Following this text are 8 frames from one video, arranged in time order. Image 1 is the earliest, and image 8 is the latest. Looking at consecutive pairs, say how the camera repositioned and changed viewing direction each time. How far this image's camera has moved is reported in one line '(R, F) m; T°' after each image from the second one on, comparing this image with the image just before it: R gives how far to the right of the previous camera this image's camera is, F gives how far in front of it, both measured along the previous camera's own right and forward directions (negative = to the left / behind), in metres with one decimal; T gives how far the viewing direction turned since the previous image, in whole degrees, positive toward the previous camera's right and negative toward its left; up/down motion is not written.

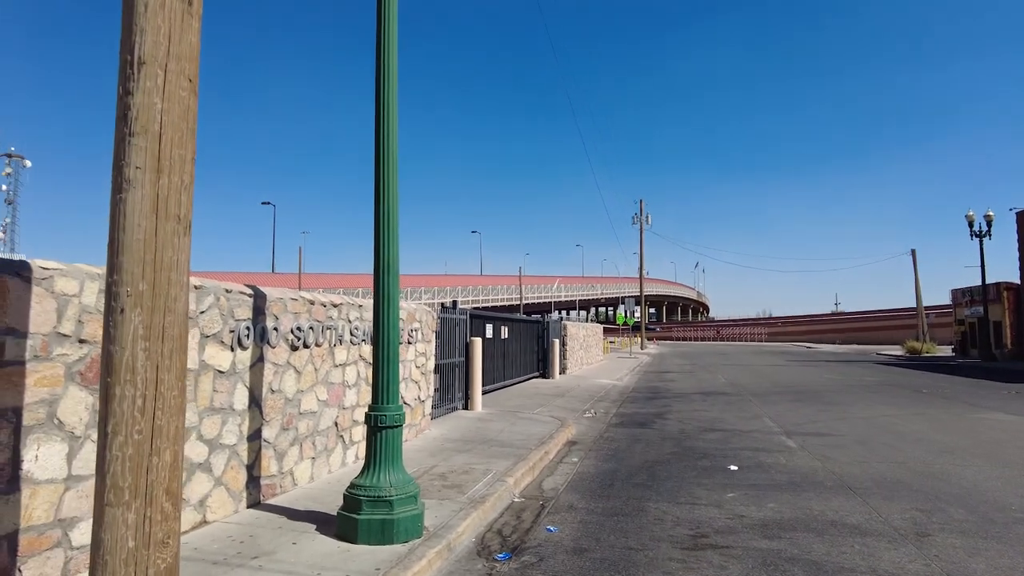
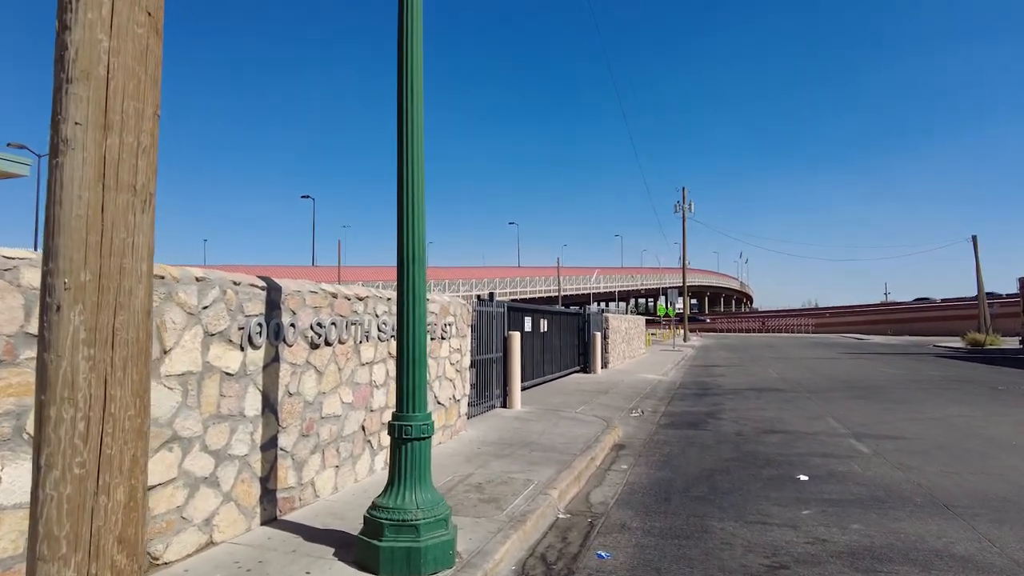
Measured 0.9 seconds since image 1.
(0.0, +0.8) m; -3°
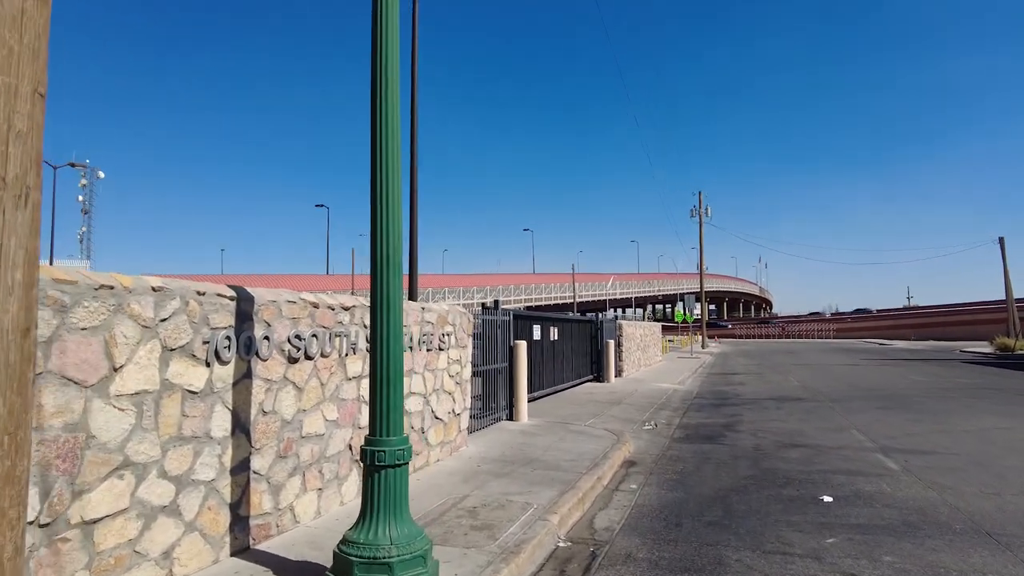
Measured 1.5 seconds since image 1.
(+0.2, +0.5) m; -1°
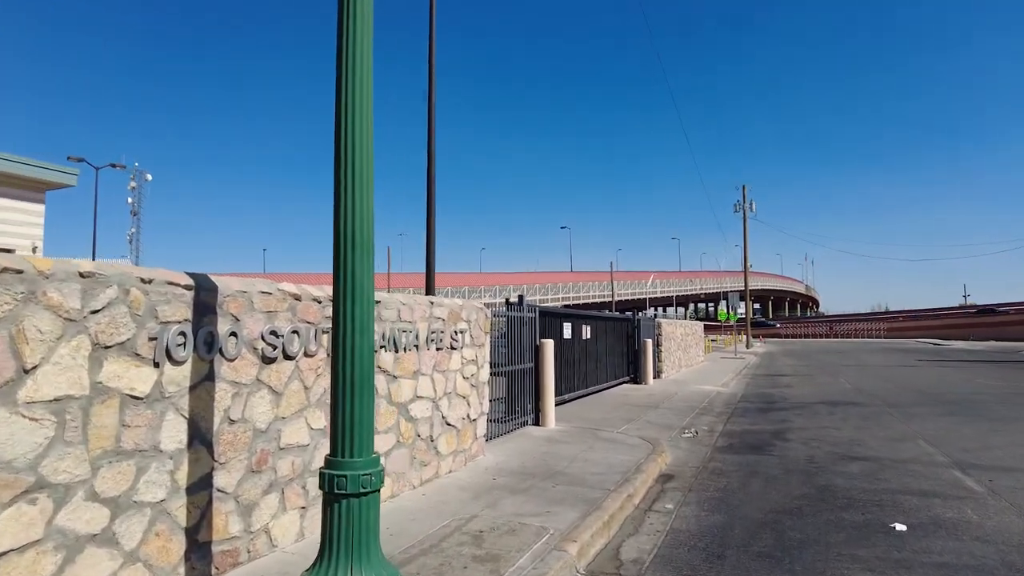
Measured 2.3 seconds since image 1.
(+0.2, +0.9) m; -3°
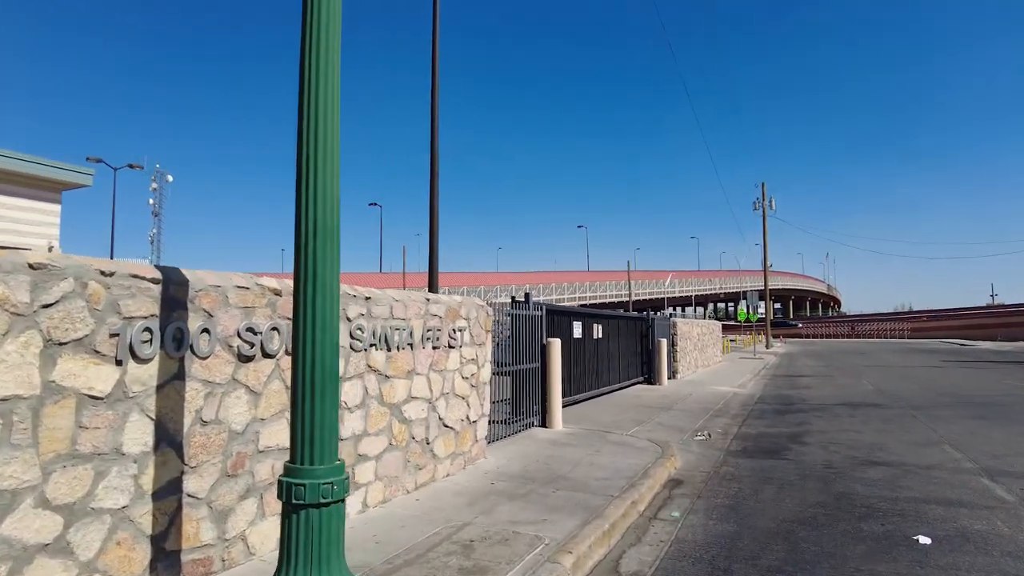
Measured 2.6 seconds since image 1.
(+0.2, +0.3) m; -2°
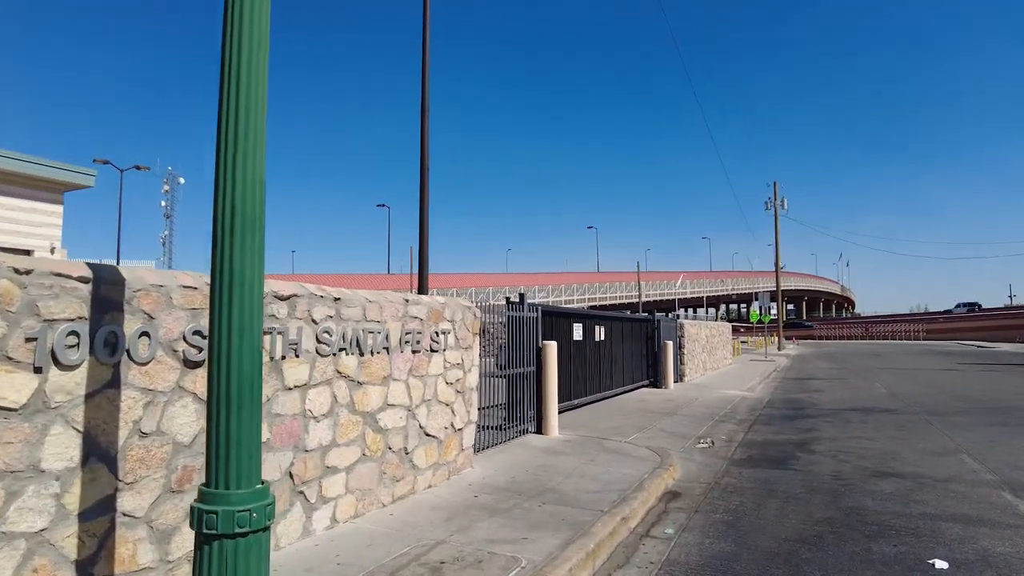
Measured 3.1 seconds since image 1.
(+0.3, +0.4) m; -1°
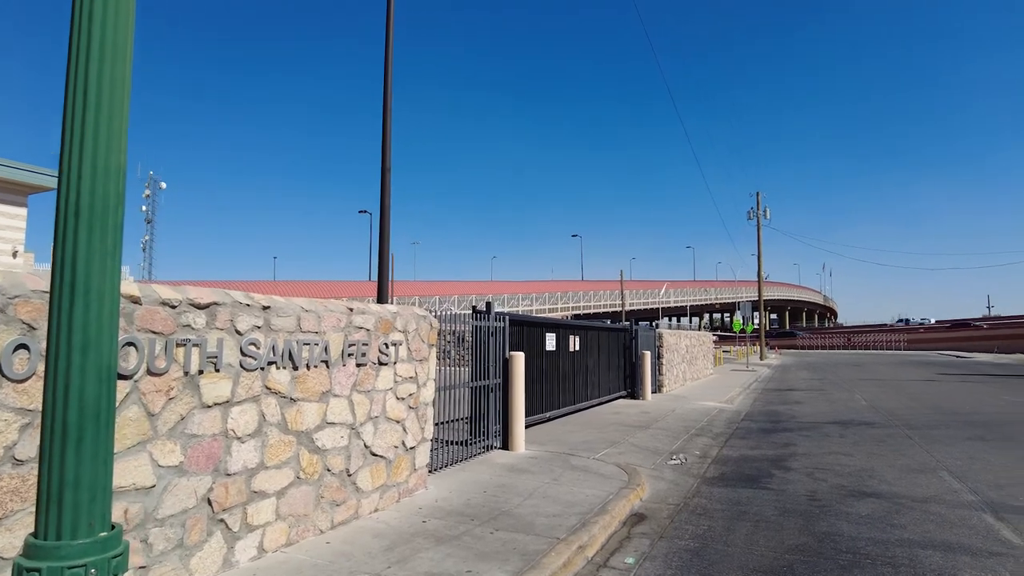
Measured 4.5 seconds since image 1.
(+0.3, +0.5) m; +1°
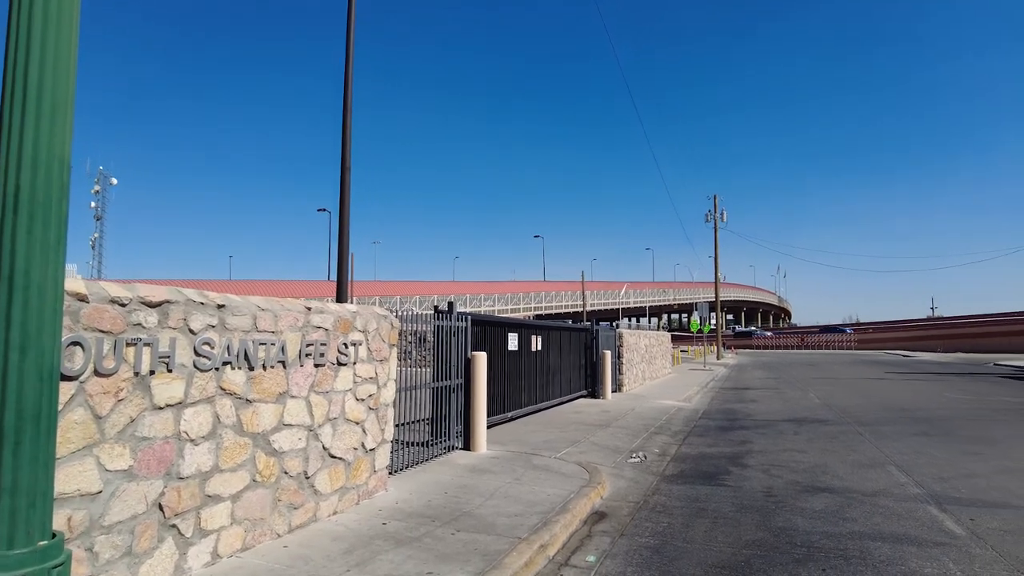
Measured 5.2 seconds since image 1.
(0.0, 0.0) m; +3°
